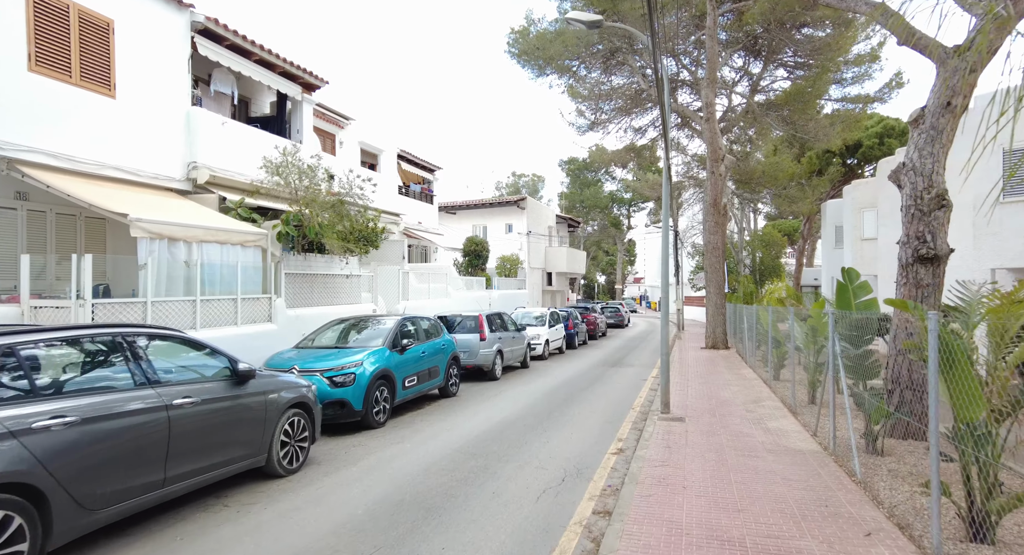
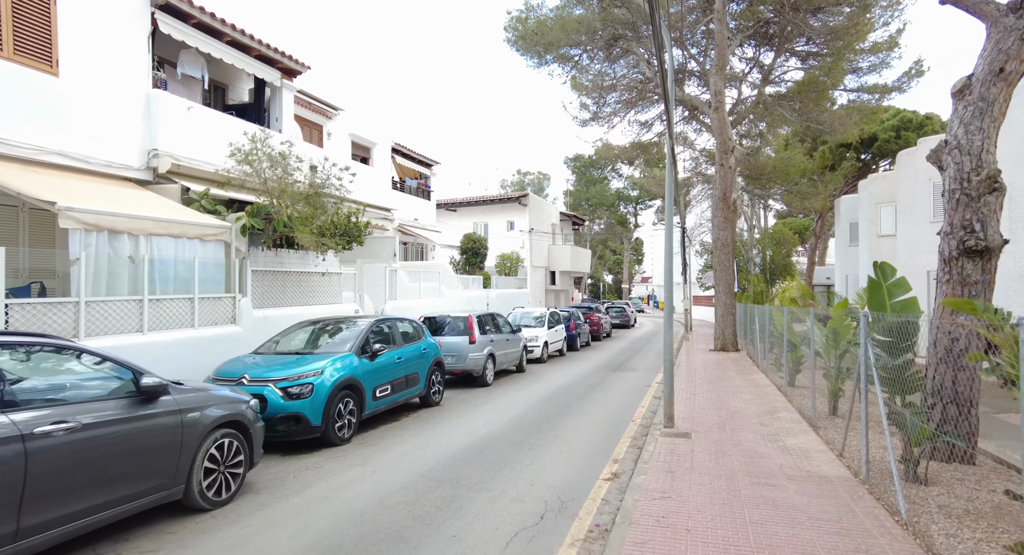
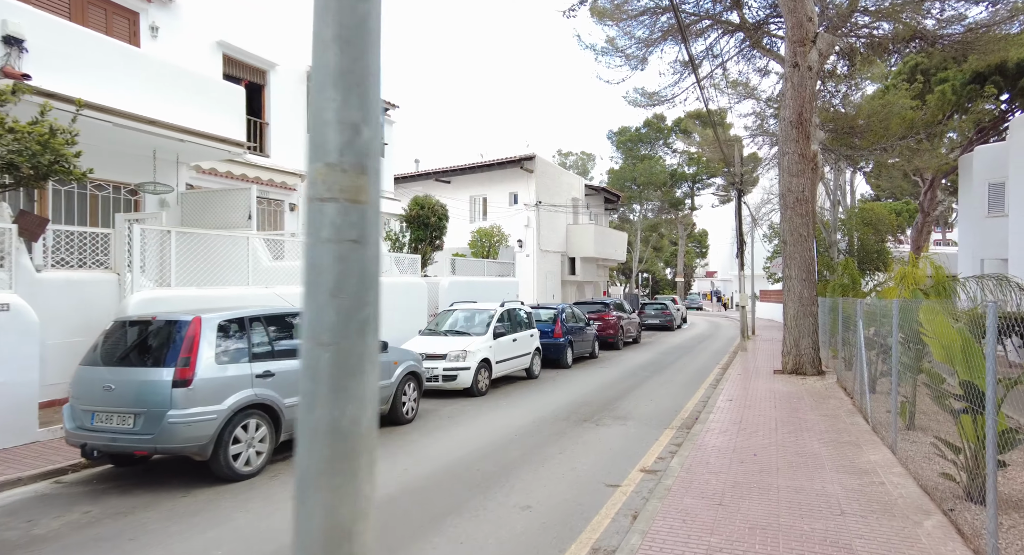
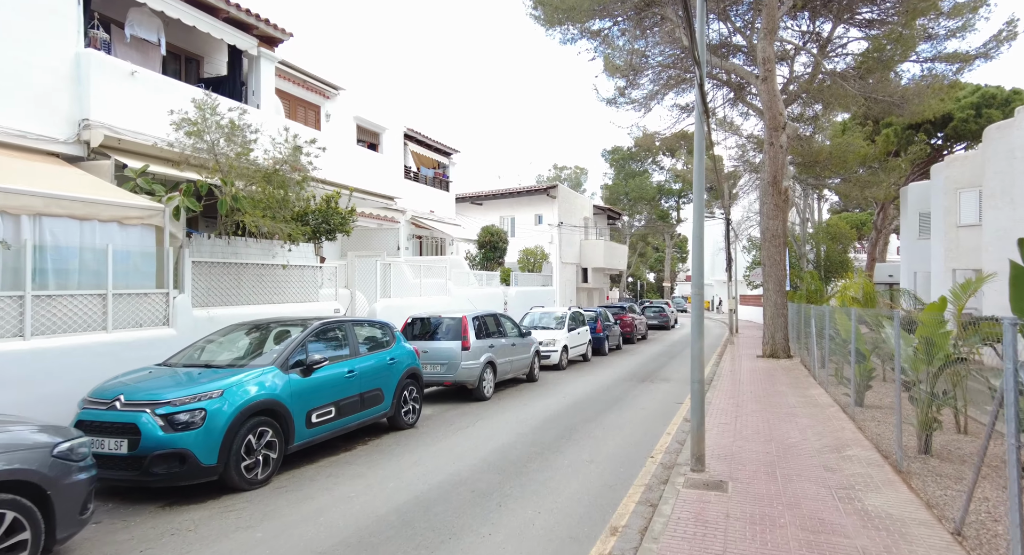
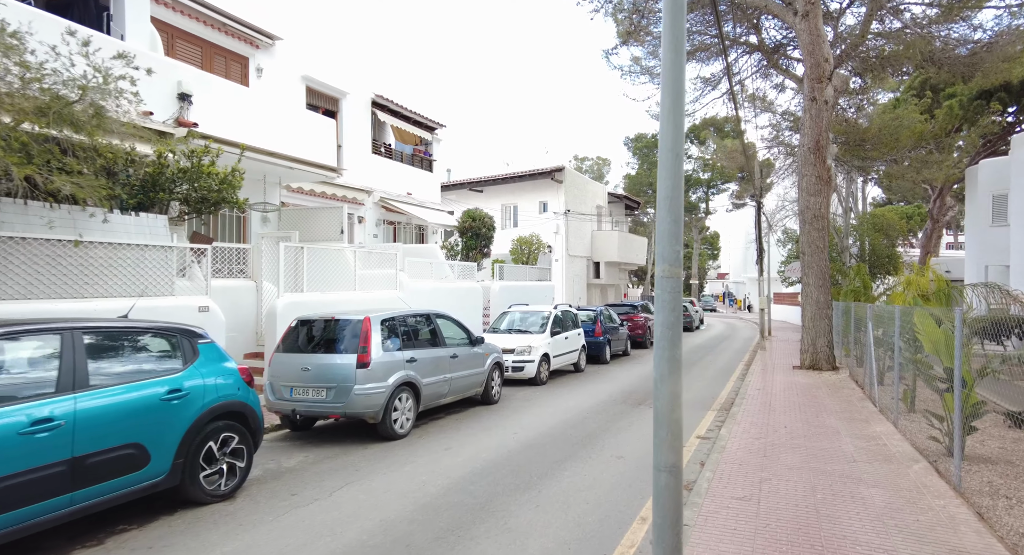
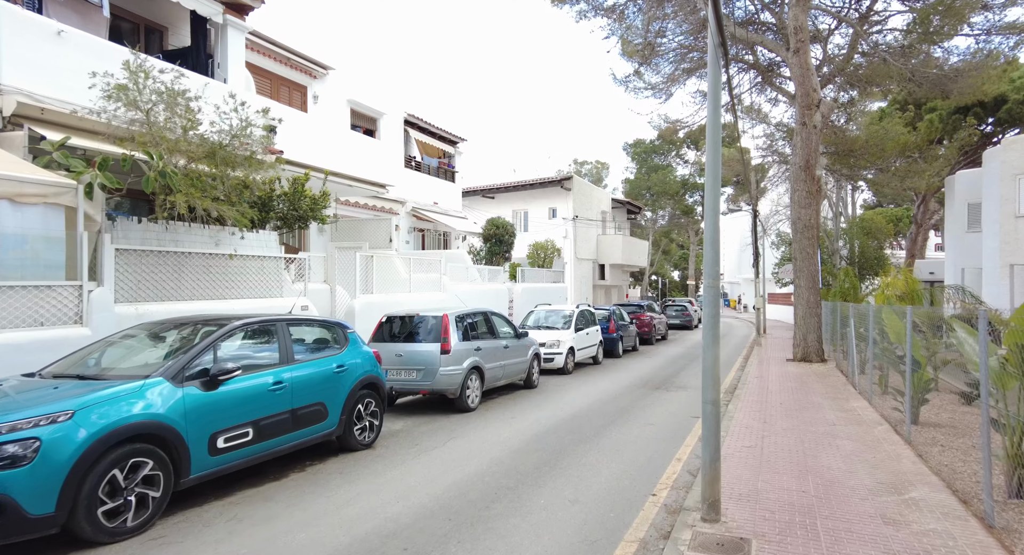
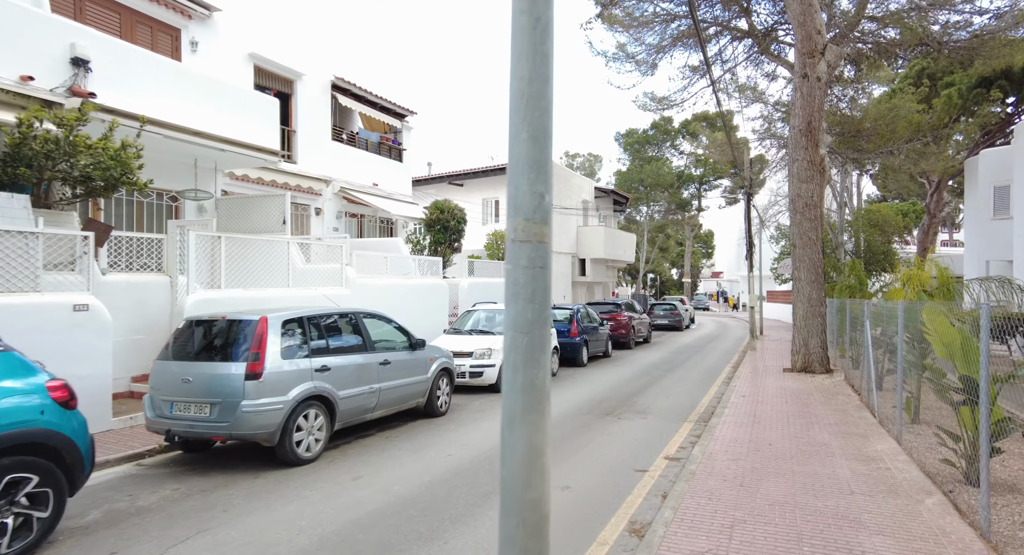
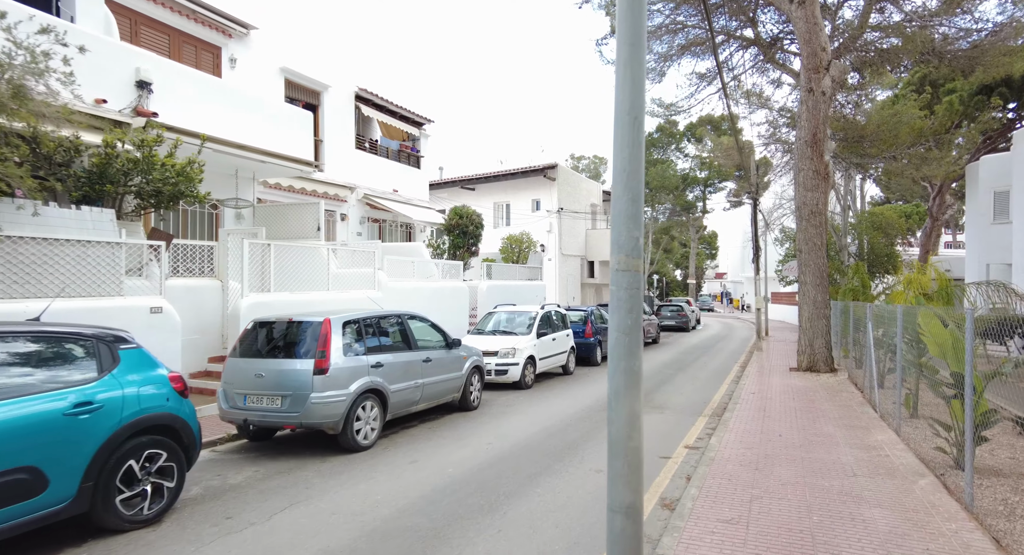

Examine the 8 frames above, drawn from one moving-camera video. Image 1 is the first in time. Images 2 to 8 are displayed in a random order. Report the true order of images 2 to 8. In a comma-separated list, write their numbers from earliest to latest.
2, 4, 6, 5, 8, 7, 3
